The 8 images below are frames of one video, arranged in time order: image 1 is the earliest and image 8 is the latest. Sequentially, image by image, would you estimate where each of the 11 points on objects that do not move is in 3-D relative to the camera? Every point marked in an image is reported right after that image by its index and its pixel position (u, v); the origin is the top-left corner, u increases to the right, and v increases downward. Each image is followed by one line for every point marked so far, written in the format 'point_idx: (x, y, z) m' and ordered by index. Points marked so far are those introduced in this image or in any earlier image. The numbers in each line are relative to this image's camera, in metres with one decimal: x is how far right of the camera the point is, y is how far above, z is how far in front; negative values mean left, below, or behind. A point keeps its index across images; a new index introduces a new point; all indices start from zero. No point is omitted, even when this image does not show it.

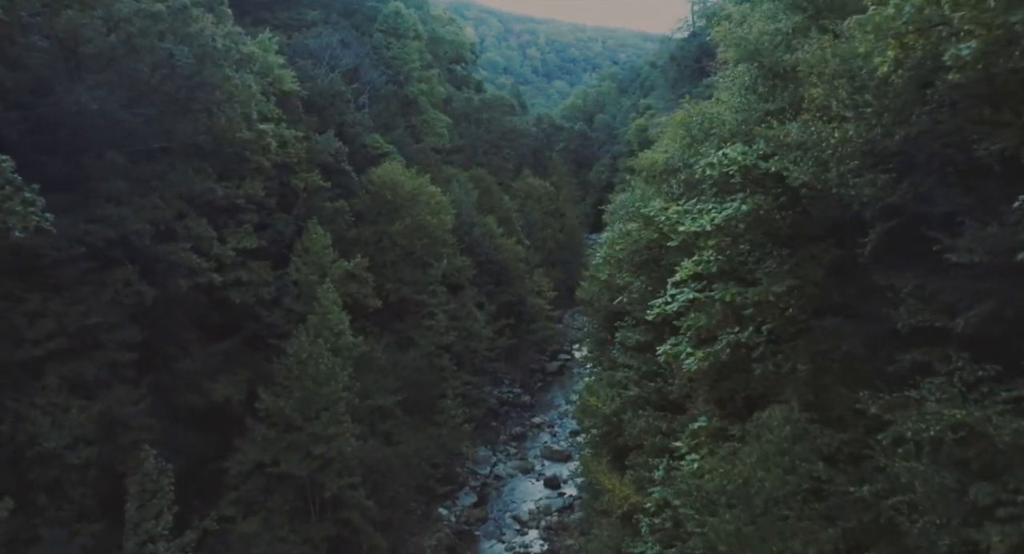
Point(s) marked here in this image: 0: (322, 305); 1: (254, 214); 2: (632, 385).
0: (-4.6, -0.7, +17.1) m
1: (-7.2, +1.8, +19.8) m
2: (+2.8, -2.6, +16.8) m
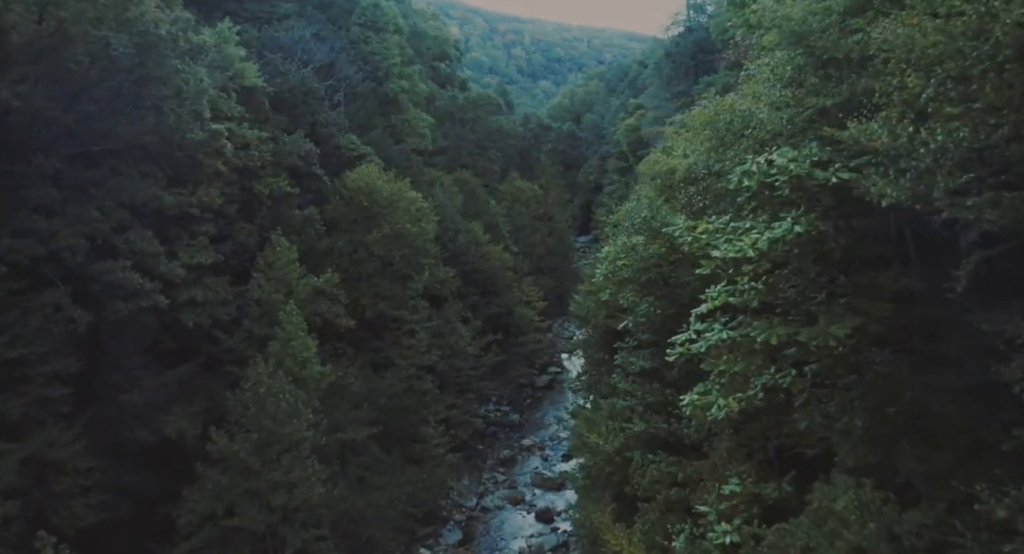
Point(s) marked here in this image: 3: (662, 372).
0: (-4.8, -1.1, +15.1) m
1: (-7.5, +1.3, +17.6) m
2: (+2.6, -3.0, +14.9) m
3: (+3.3, -2.0, +15.2) m
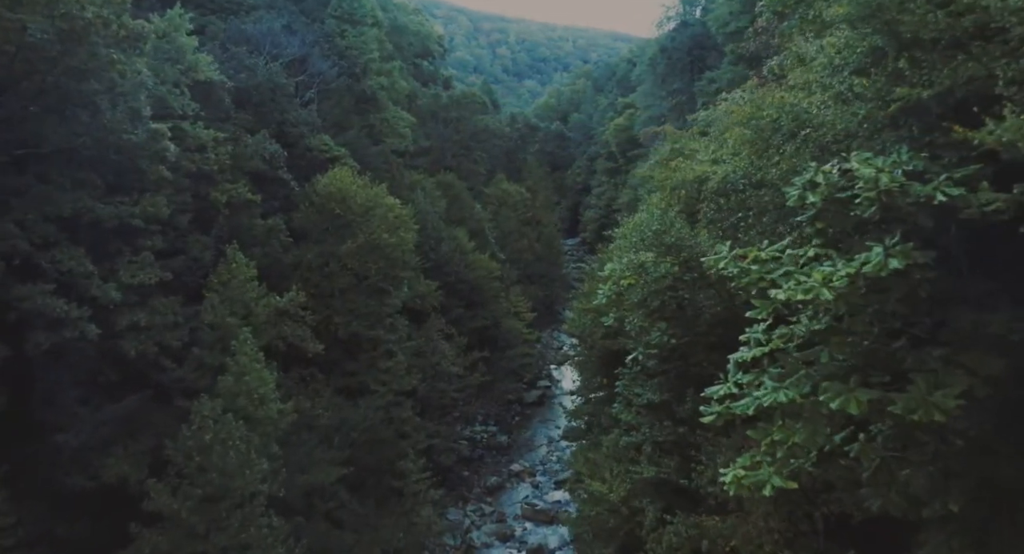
0: (-5.0, -1.6, +13.0) m
1: (-7.7, +0.9, +15.5) m
2: (+2.4, -3.4, +13.0) m
3: (+3.1, -2.4, +13.3) m
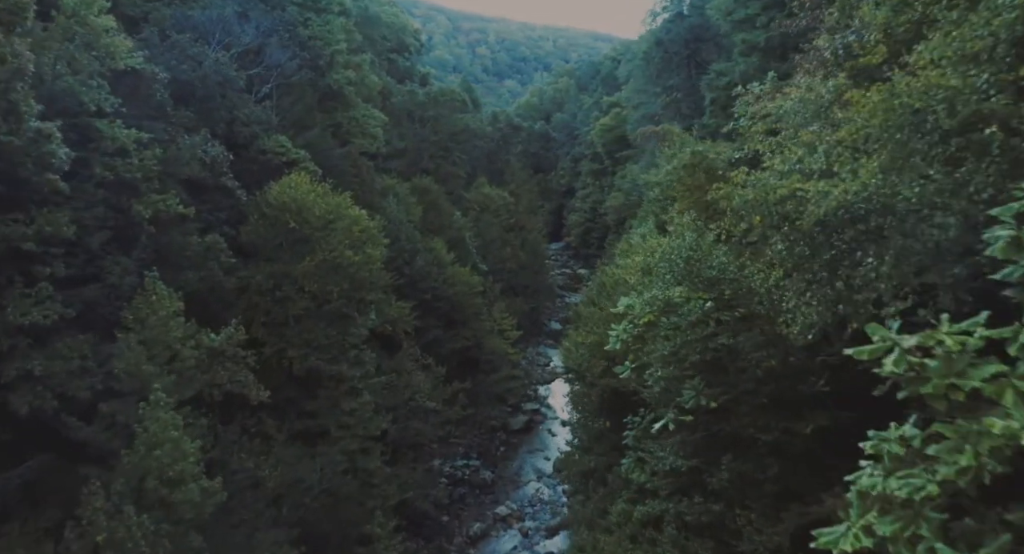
0: (-5.2, -2.2, +10.1) m
1: (-8.0, +0.3, +12.5) m
2: (+2.3, -3.9, +10.3) m
3: (+2.9, -3.0, +10.6) m
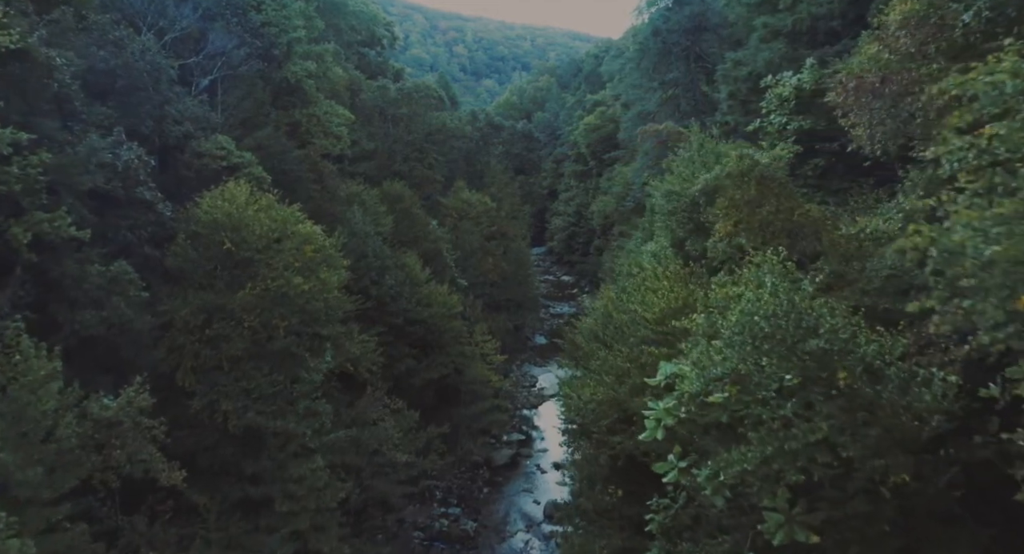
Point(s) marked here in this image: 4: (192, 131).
0: (-5.2, -2.8, +6.9) m
1: (-8.1, -0.4, +9.3) m
2: (+2.2, -4.5, +7.4) m
3: (+2.9, -3.5, +7.7) m
4: (-7.5, +3.5, +16.7) m
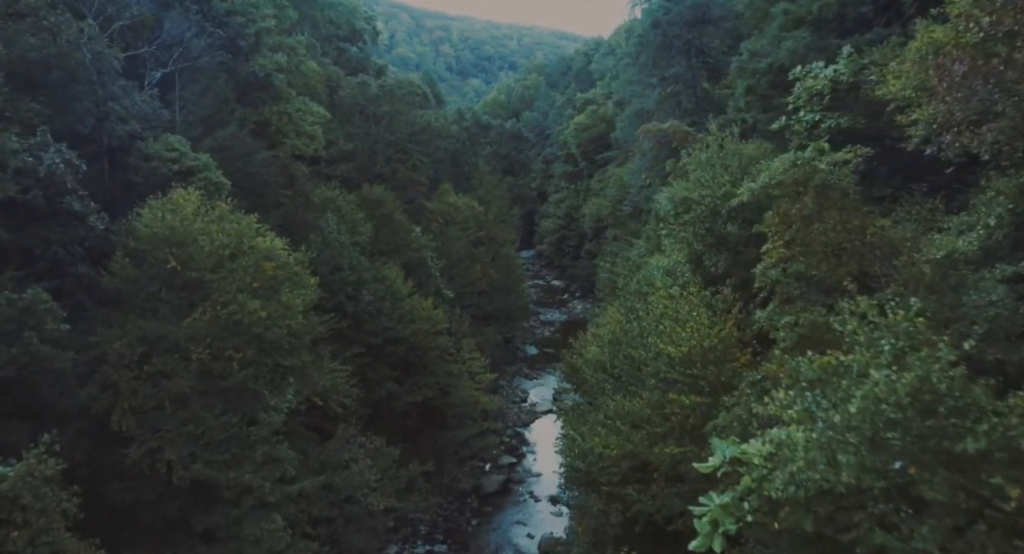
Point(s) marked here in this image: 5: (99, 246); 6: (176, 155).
0: (-5.2, -3.2, +5.0) m
1: (-8.1, -0.8, +7.3) m
2: (+2.3, -4.9, +5.5) m
3: (+2.9, -3.9, +5.9) m
4: (-7.7, +3.1, +14.7) m
5: (-7.1, +0.5, +12.0) m
6: (-7.0, +2.5, +14.9) m
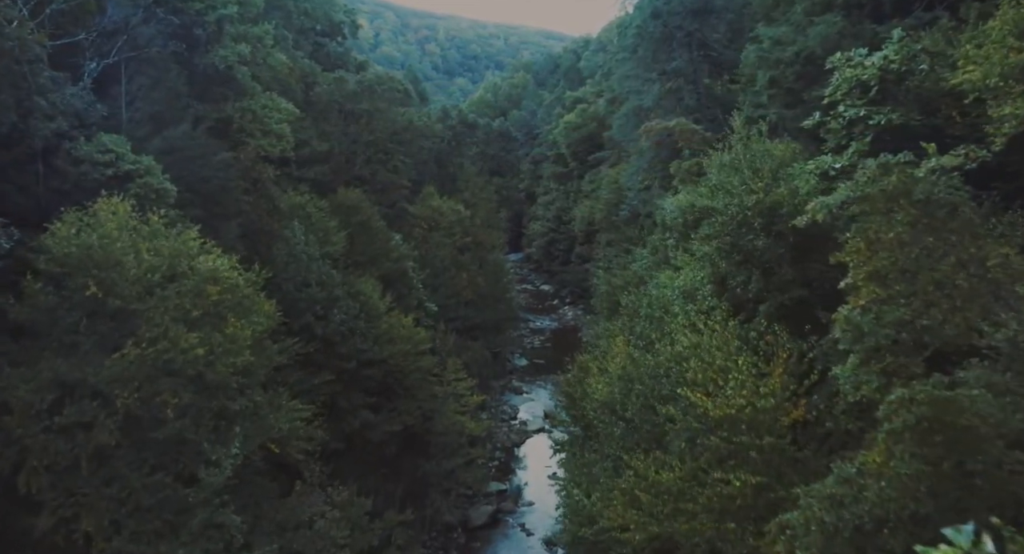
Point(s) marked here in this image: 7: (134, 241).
0: (-5.1, -3.6, +3.0) m
1: (-8.1, -1.2, +5.2) m
2: (+2.3, -5.2, +3.7) m
3: (+2.9, -4.3, +4.0) m
4: (-7.9, +2.7, +12.7) m
5: (-7.2, +0.1, +10.0) m
6: (-7.2, +2.2, +12.9) m
7: (-5.4, +0.5, +10.1) m
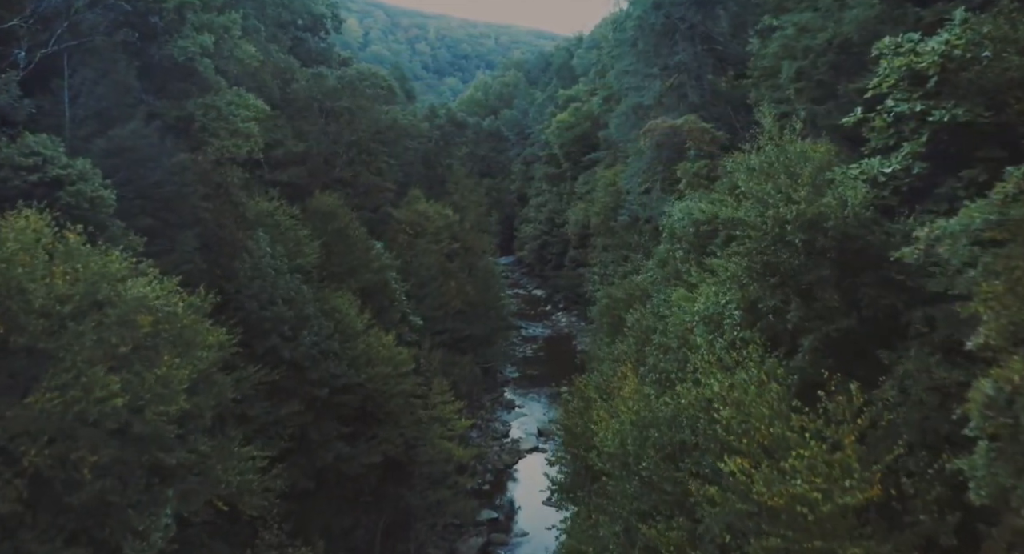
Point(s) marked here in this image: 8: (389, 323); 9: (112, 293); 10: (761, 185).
0: (-5.1, -3.9, +1.3) m
1: (-8.2, -1.5, +3.5) m
2: (+2.3, -5.5, +2.1) m
3: (+2.9, -4.6, +2.4) m
4: (-8.0, +2.3, +10.9) m
5: (-7.3, -0.2, +8.2) m
6: (-7.3, +1.8, +11.1) m
7: (-5.5, +0.2, +8.4) m
8: (-3.1, -1.2, +18.2) m
9: (-4.9, -0.2, +8.7) m
10: (+3.5, +1.4, +10.2) m
